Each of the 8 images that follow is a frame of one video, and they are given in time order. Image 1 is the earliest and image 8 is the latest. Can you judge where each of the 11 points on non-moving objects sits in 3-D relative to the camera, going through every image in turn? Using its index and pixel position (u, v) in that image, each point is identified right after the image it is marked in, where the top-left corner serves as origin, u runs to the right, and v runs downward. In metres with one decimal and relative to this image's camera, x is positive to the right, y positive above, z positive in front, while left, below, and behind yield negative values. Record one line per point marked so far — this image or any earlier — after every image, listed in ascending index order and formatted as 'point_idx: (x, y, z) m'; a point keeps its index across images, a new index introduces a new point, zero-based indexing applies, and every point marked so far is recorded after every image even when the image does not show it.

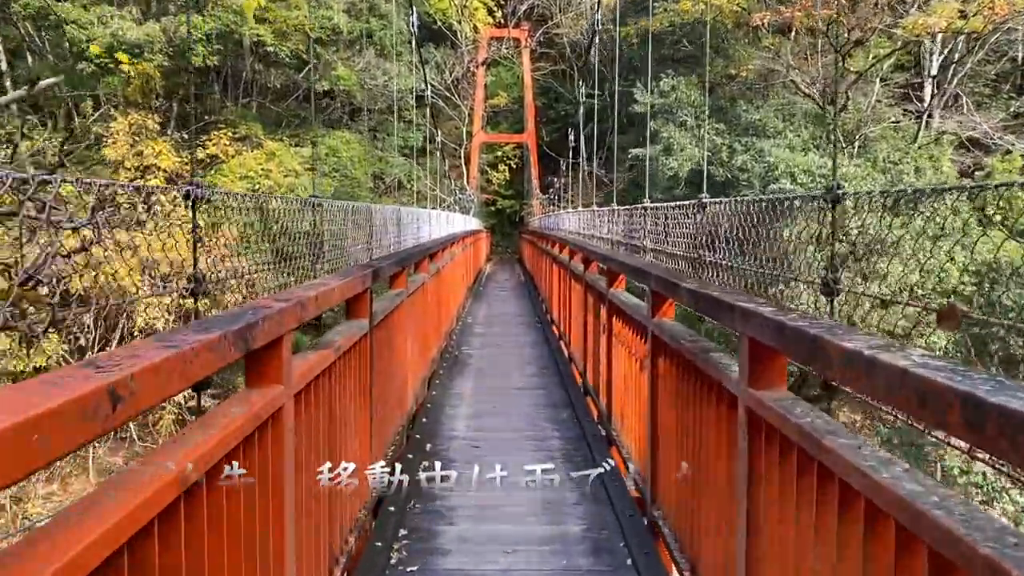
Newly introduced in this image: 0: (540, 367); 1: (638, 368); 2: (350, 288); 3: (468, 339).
0: (+0.2, -0.5, +5.2) m
1: (+0.4, -0.2, +2.6) m
2: (-0.4, 0.0, +2.0) m
3: (-0.3, -0.4, +6.3) m
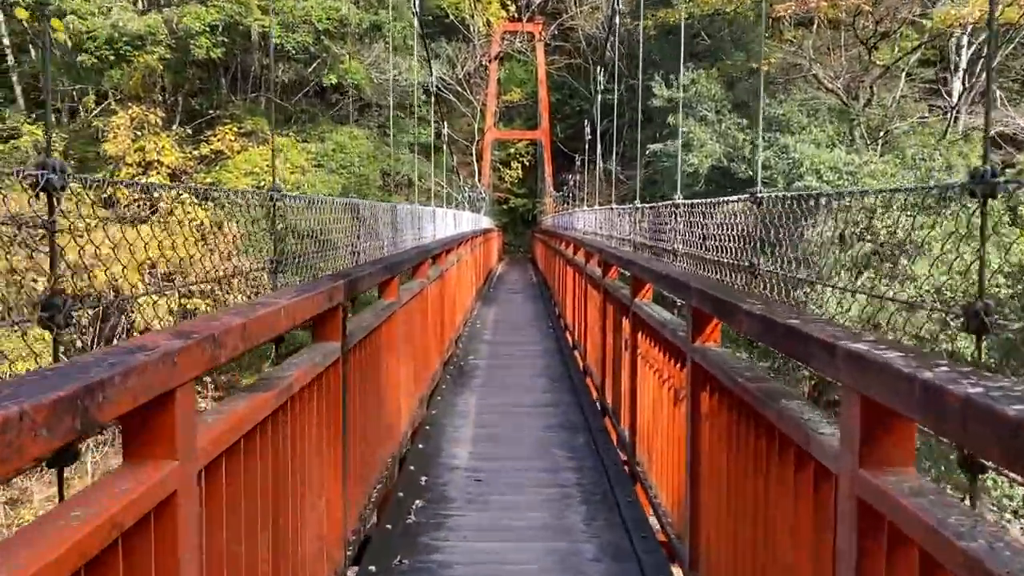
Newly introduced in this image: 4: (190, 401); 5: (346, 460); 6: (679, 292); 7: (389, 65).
0: (+0.2, -0.5, +4.7) m
1: (+0.4, -0.3, +2.2) m
2: (-0.4, 0.0, +1.6) m
3: (-0.2, -0.4, +5.9) m
4: (-0.4, -0.1, +1.0) m
5: (-0.4, -0.4, +2.0) m
6: (+0.4, 0.0, +2.1) m
7: (-2.1, +3.9, +15.0) m
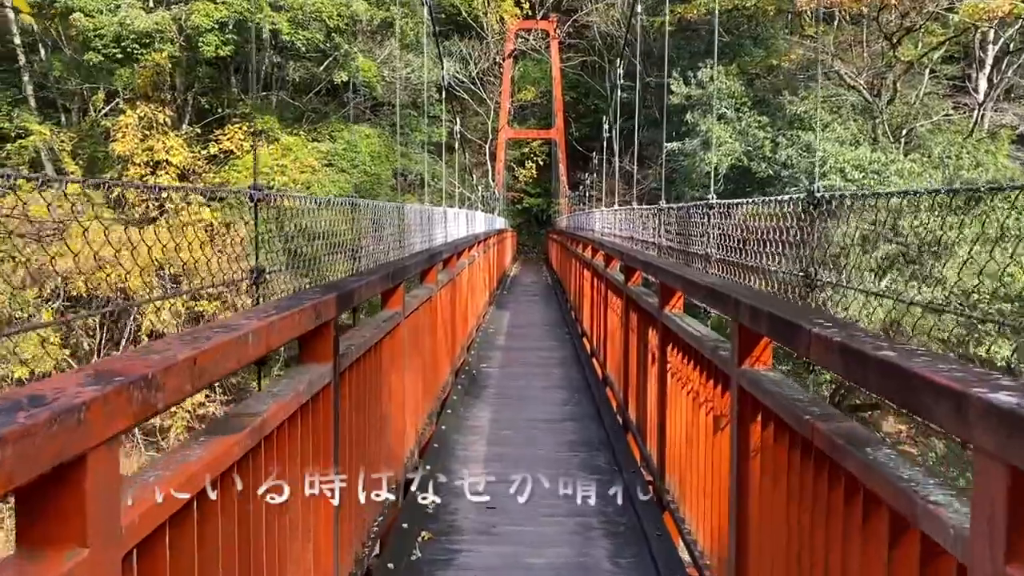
0: (+0.3, -0.5, +4.5) m
1: (+0.4, -0.3, +1.9) m
2: (-0.3, -0.1, +1.3) m
3: (-0.1, -0.4, +5.6) m
4: (-0.4, -0.2, +0.7) m
5: (-0.3, -0.4, +1.7) m
6: (+0.4, 0.0, +1.8) m
7: (-1.9, +3.9, +14.8) m
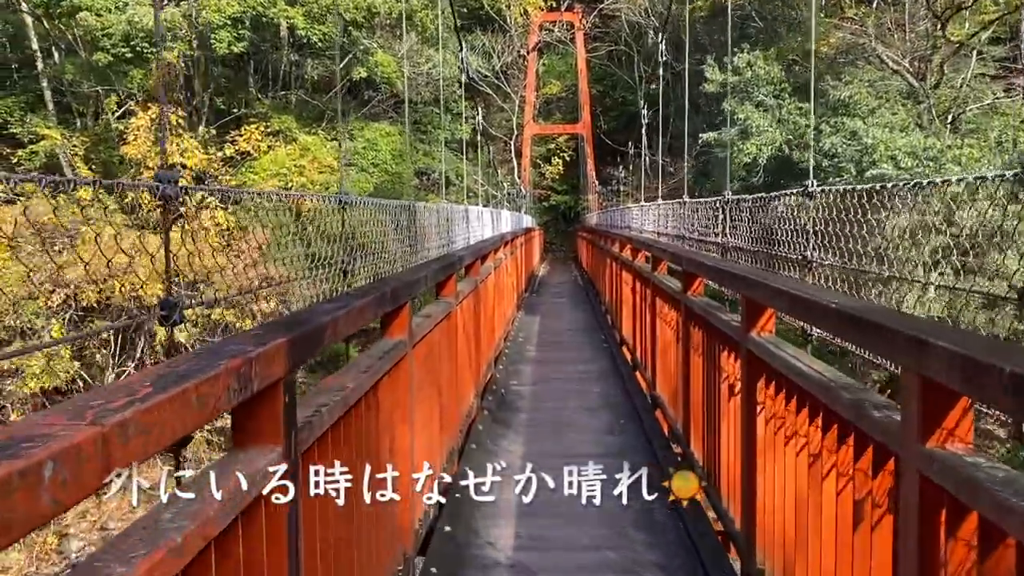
0: (+0.5, -0.6, +3.9) m
1: (+0.5, -0.3, +1.3) m
2: (-0.3, -0.1, +0.7) m
3: (0.0, -0.5, +5.0) m
4: (-0.3, -0.2, +0.2) m
5: (-0.3, -0.5, +1.2) m
6: (+0.5, -0.1, +1.3) m
7: (-1.5, +3.8, +14.3) m
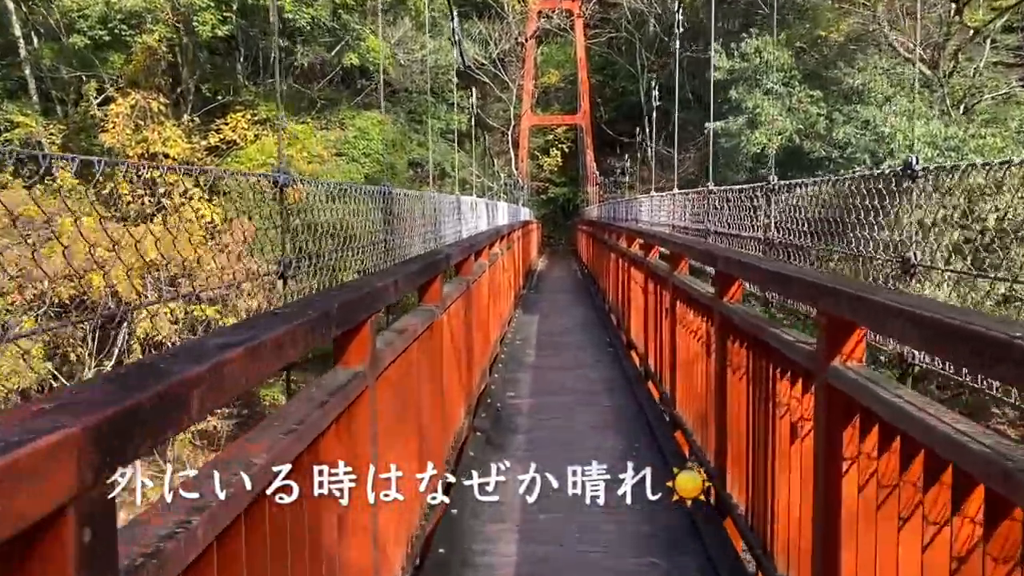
0: (+0.4, -0.6, +3.4) m
1: (+0.5, -0.4, +0.8) m
2: (-0.3, -0.1, +0.2) m
3: (0.0, -0.5, +4.5) m
4: (-0.3, -0.2, -0.3) m
5: (-0.3, -0.5, +0.7) m
6: (+0.5, -0.1, +0.8) m
7: (-1.5, +3.9, +13.7) m
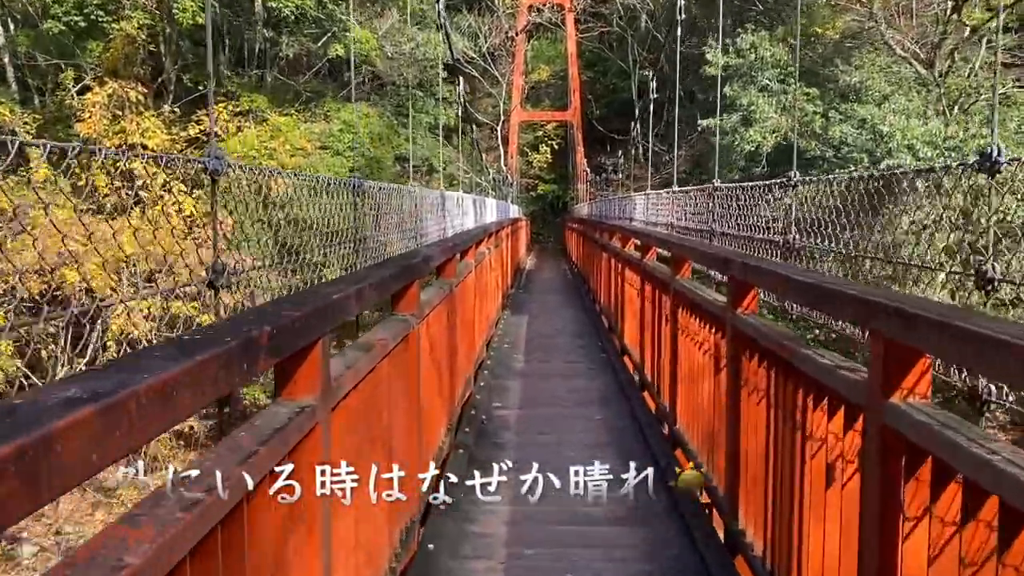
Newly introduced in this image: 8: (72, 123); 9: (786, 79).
0: (+0.4, -0.6, +3.1) m
1: (+0.5, -0.4, +0.5) m
2: (-0.3, -0.2, 0.0) m
3: (0.0, -0.5, +4.3) m
4: (-0.3, -0.3, -0.6) m
5: (-0.3, -0.5, +0.4) m
6: (+0.5, -0.1, +0.5) m
7: (-1.7, +3.9, +13.4) m
8: (-5.8, +2.2, +11.4) m
9: (+3.8, +2.9, +12.2) m
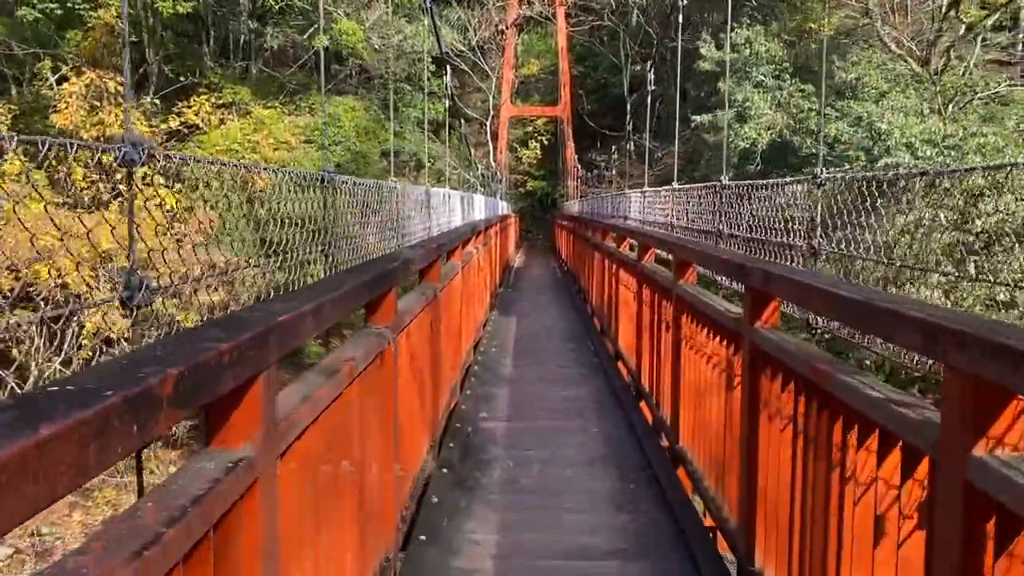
0: (+0.4, -0.6, +2.9) m
1: (+0.5, -0.4, +0.3) m
2: (-0.3, -0.2, -0.3) m
3: (-0.1, -0.5, +4.0) m
4: (-0.3, -0.3, -0.8) m
5: (-0.3, -0.5, +0.2) m
6: (+0.5, -0.2, +0.3) m
7: (-1.8, +4.0, +13.2) m
8: (-5.9, +2.2, +11.1) m
9: (+3.7, +2.9, +12.0) m
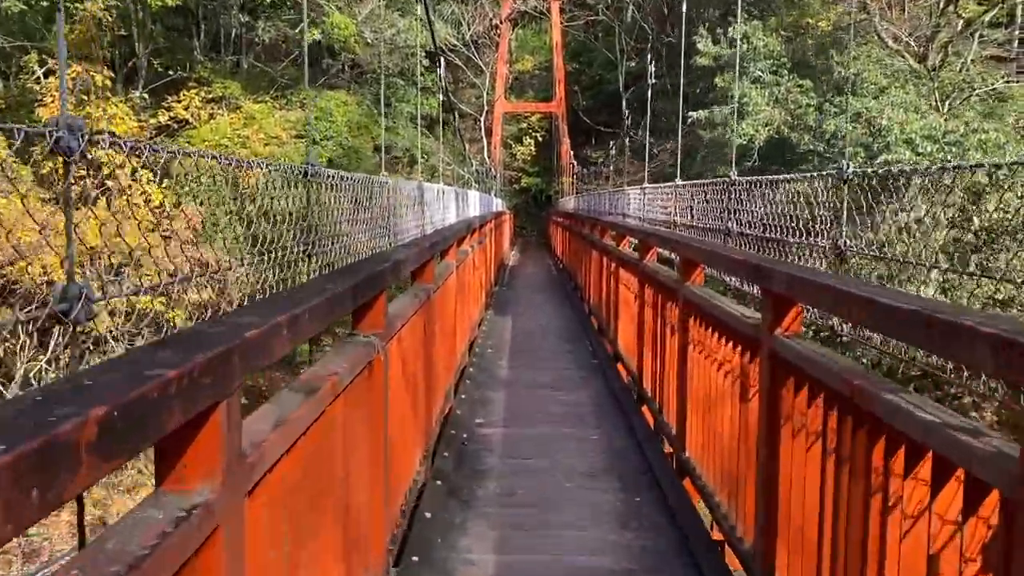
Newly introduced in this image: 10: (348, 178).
0: (+0.3, -0.6, +2.8) m
1: (+0.5, -0.4, +0.2) m
2: (-0.3, -0.2, -0.4) m
3: (-0.1, -0.5, +3.9) m
4: (-0.3, -0.3, -1.0) m
5: (-0.3, -0.6, 0.0) m
6: (+0.5, -0.2, +0.1) m
7: (-1.9, +4.0, +13.0) m
8: (-6.0, +2.3, +10.9) m
9: (+3.6, +3.0, +11.8) m
10: (-0.7, +0.5, +3.9) m
